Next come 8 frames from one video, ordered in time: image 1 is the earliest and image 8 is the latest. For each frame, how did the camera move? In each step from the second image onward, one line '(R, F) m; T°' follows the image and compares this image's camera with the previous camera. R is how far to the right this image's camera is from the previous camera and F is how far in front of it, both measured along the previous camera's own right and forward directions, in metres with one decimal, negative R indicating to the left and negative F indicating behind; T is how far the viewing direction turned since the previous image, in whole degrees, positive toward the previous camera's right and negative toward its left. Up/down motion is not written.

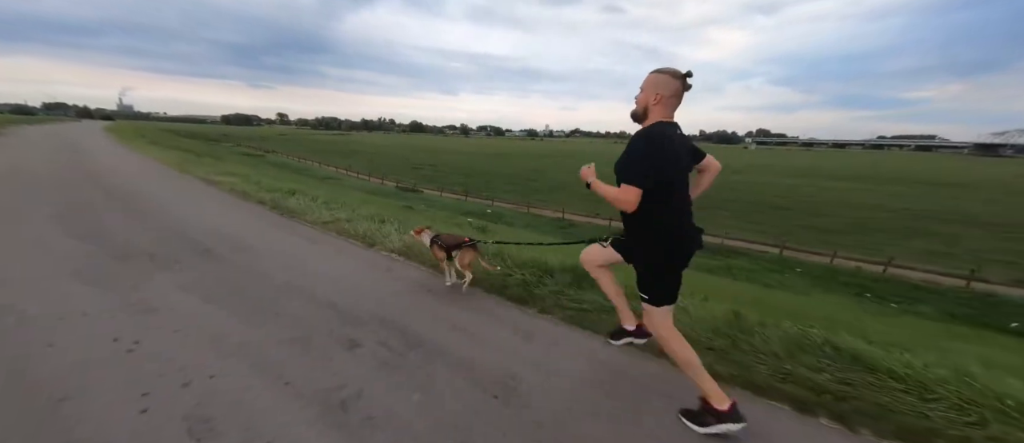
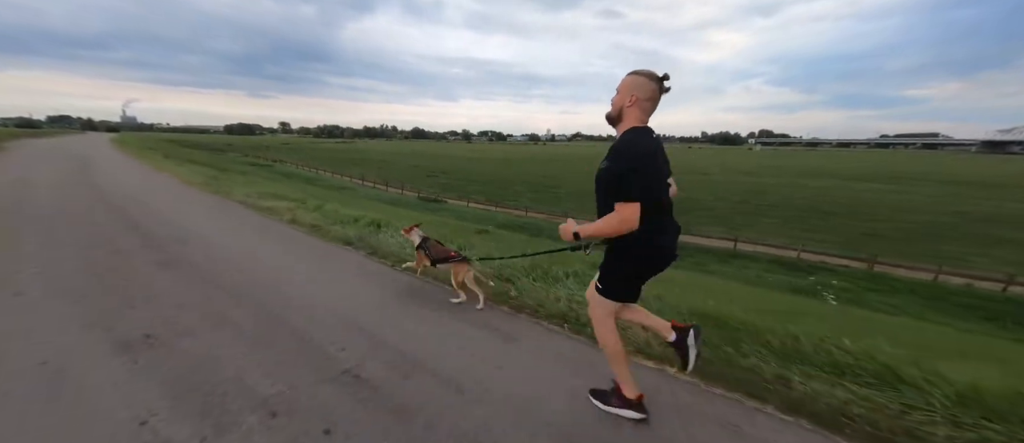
(-0.8, +0.4) m; 0°
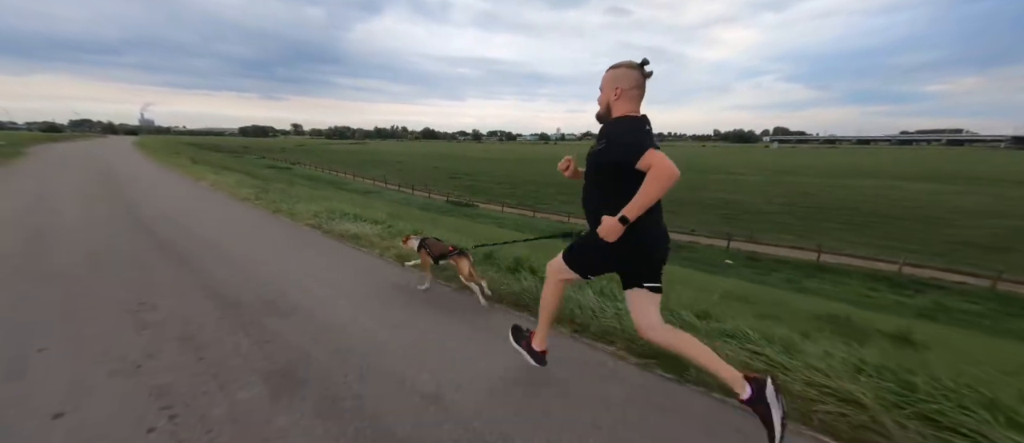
(-0.9, +0.6) m; -1°
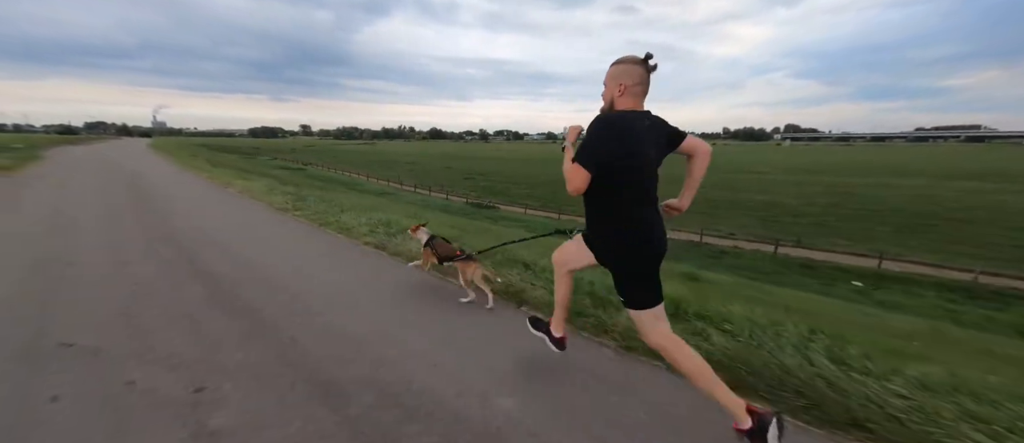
(-0.5, +0.4) m; -1°
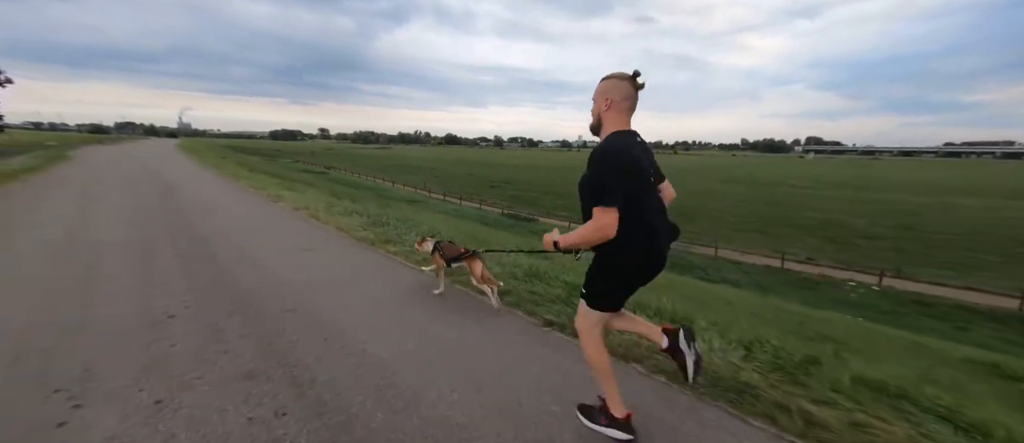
(-0.9, +0.7) m; -2°
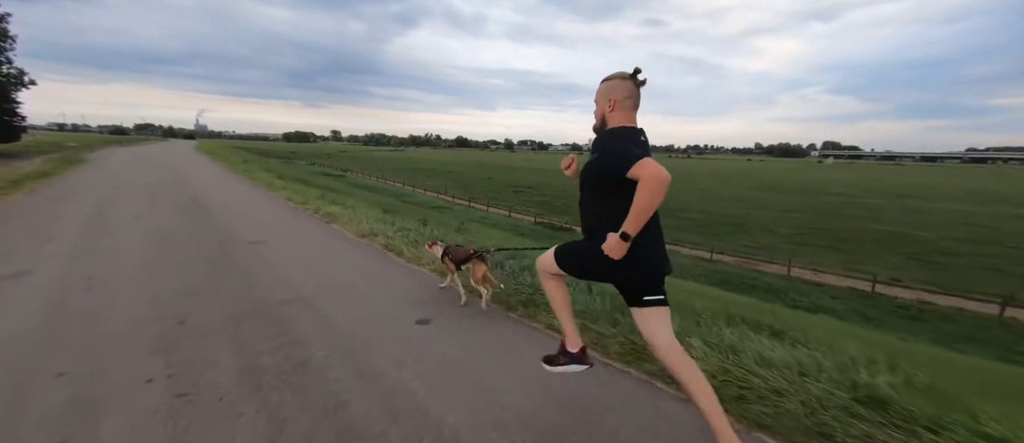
(-0.8, +0.7) m; -1°
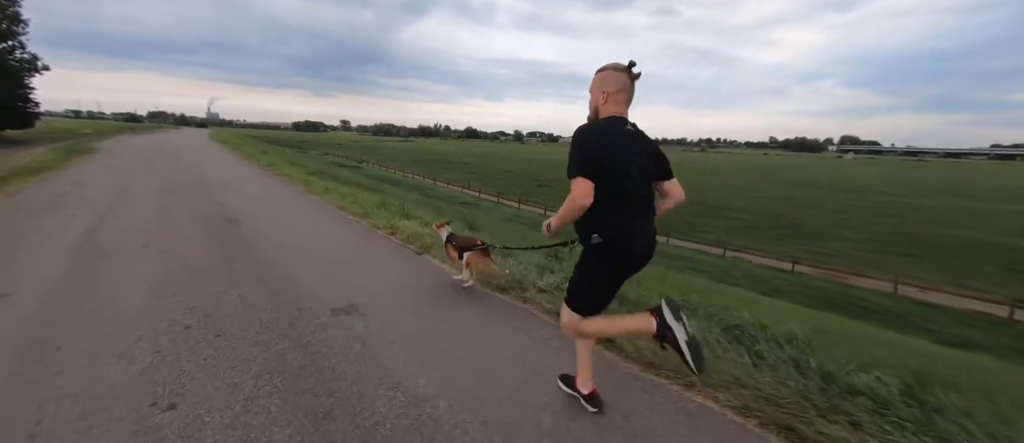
(-0.9, +0.9) m; -1°
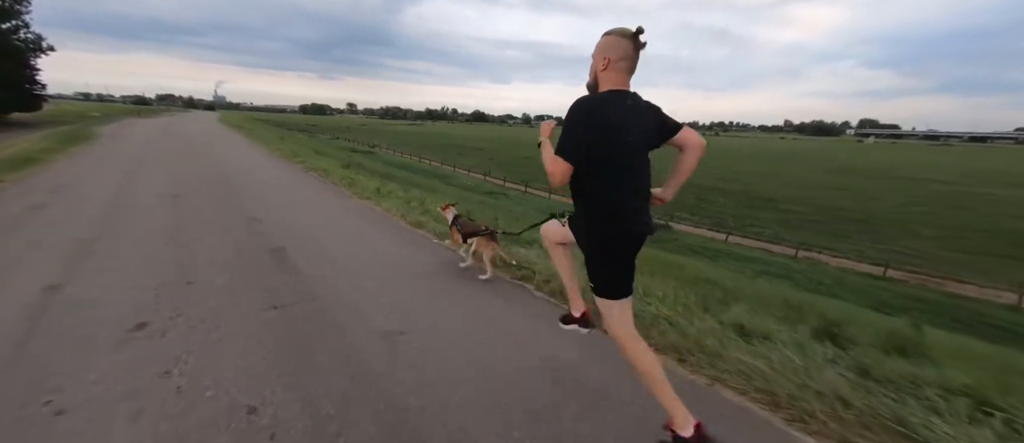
(-0.8, +0.8) m; -1°
